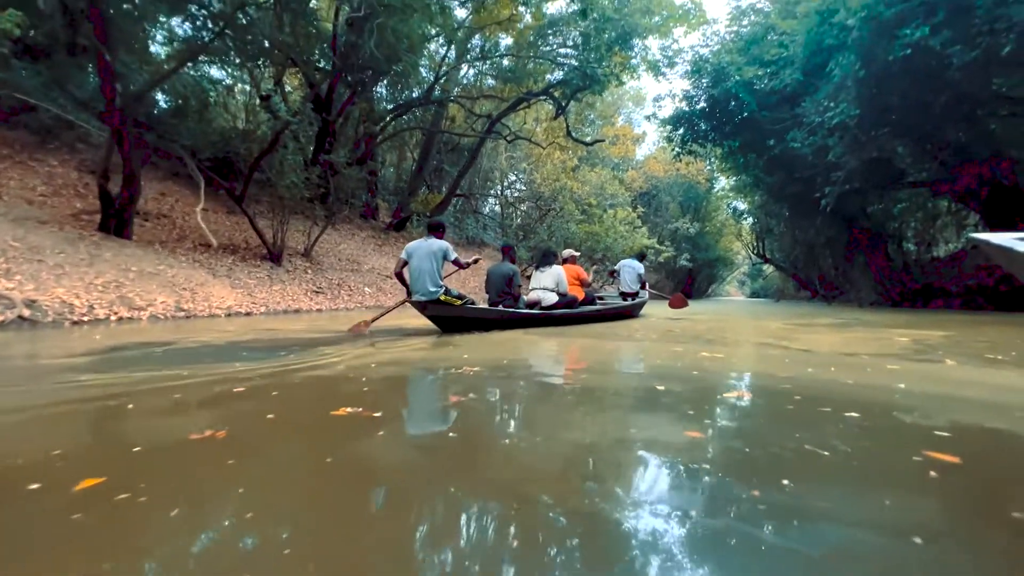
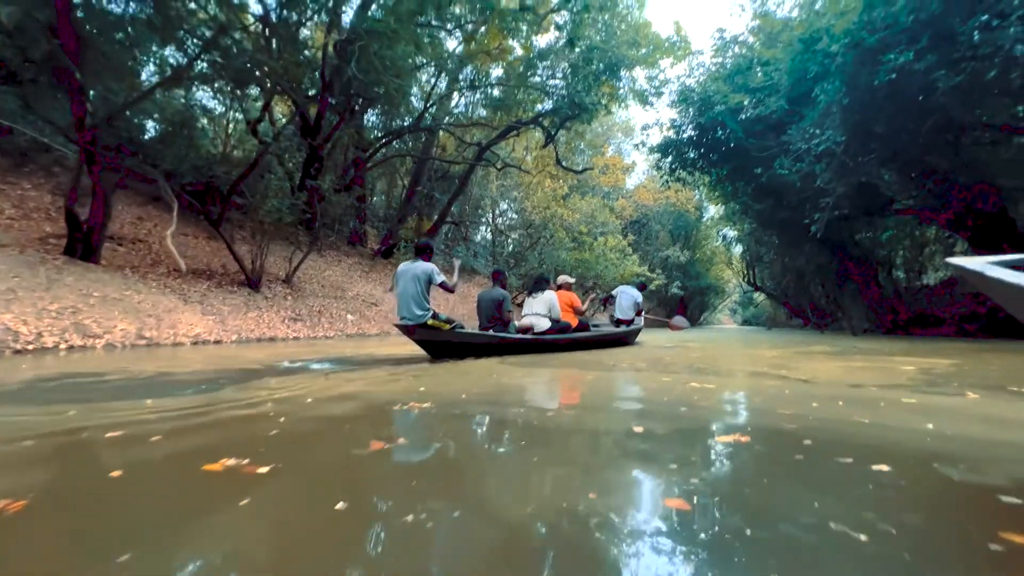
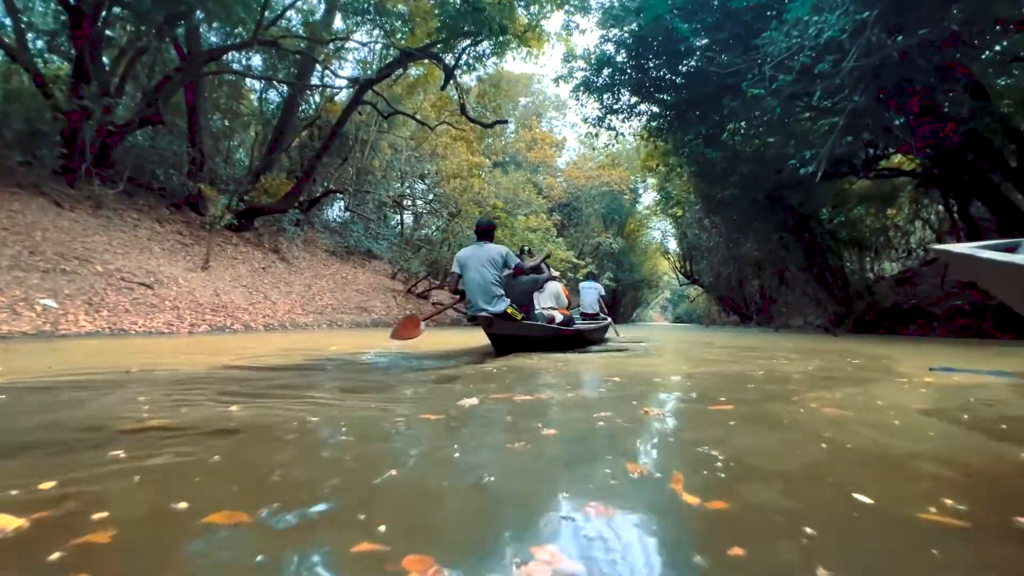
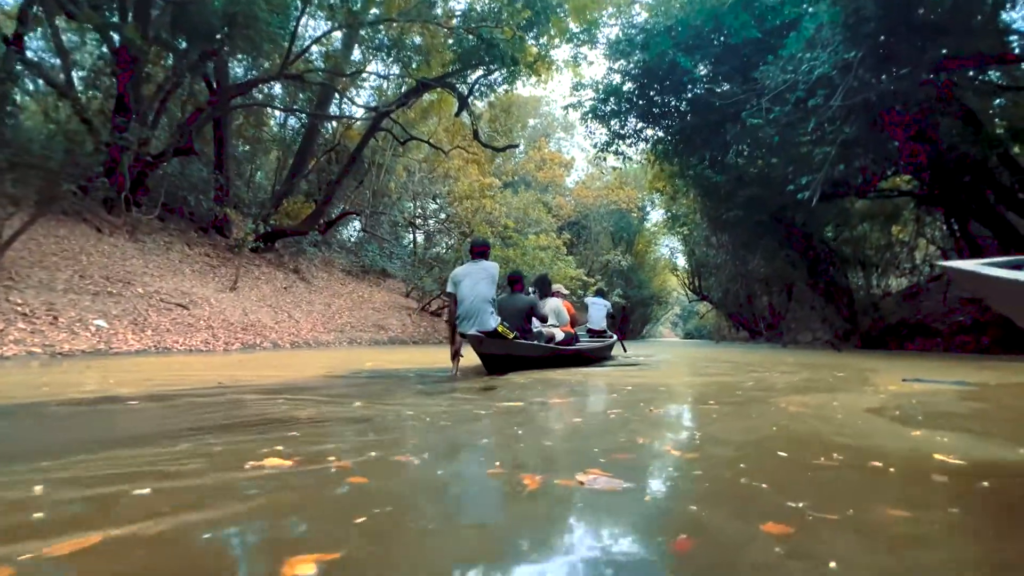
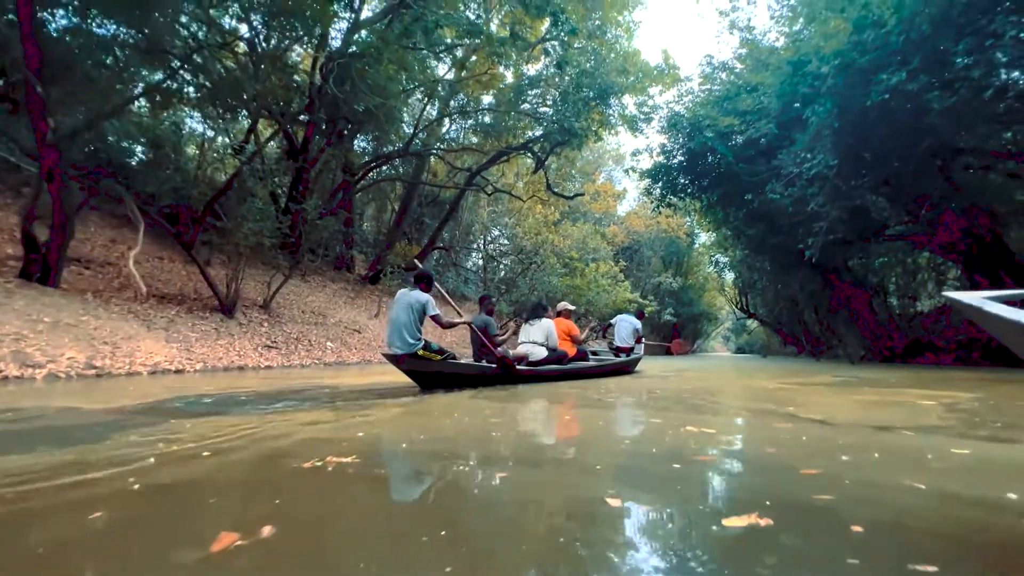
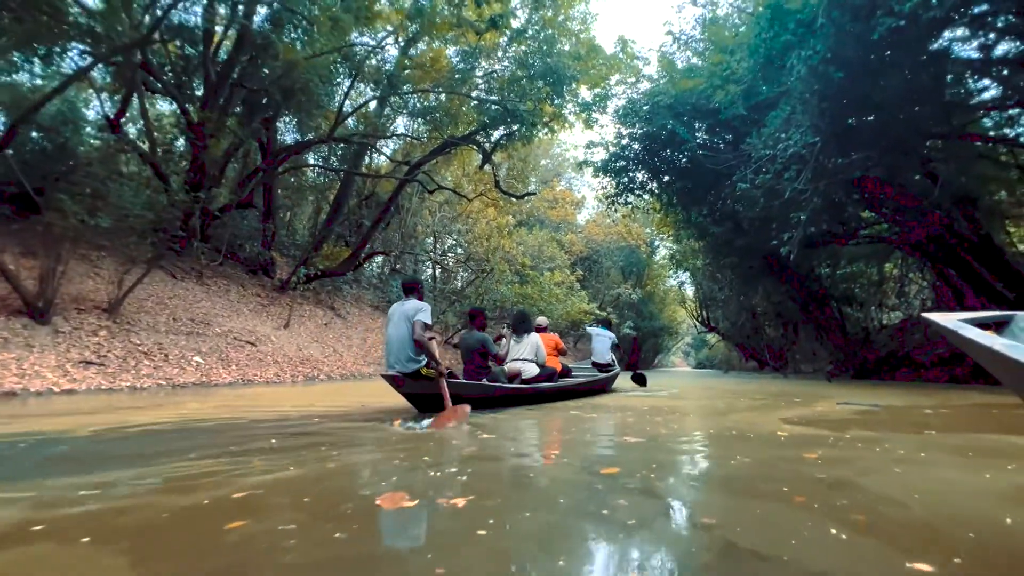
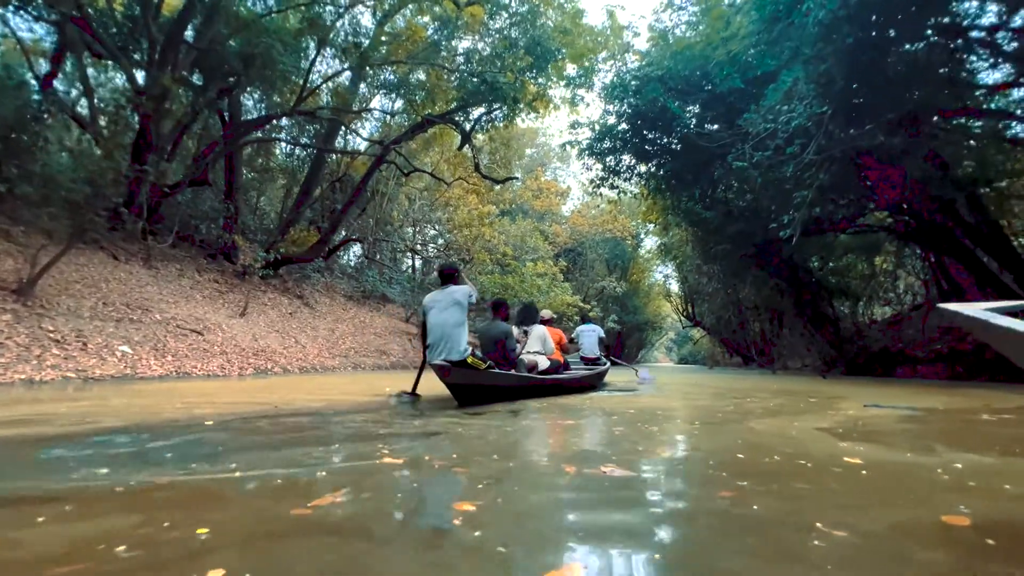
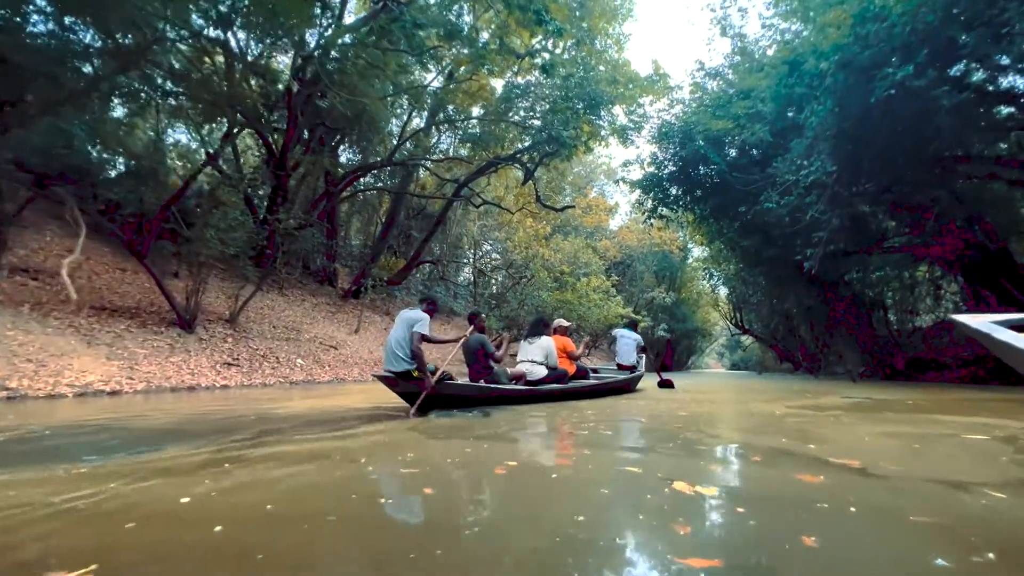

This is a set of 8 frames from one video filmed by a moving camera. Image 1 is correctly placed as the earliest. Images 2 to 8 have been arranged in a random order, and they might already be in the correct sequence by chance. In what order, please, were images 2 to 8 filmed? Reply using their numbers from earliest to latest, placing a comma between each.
2, 5, 8, 6, 7, 4, 3
